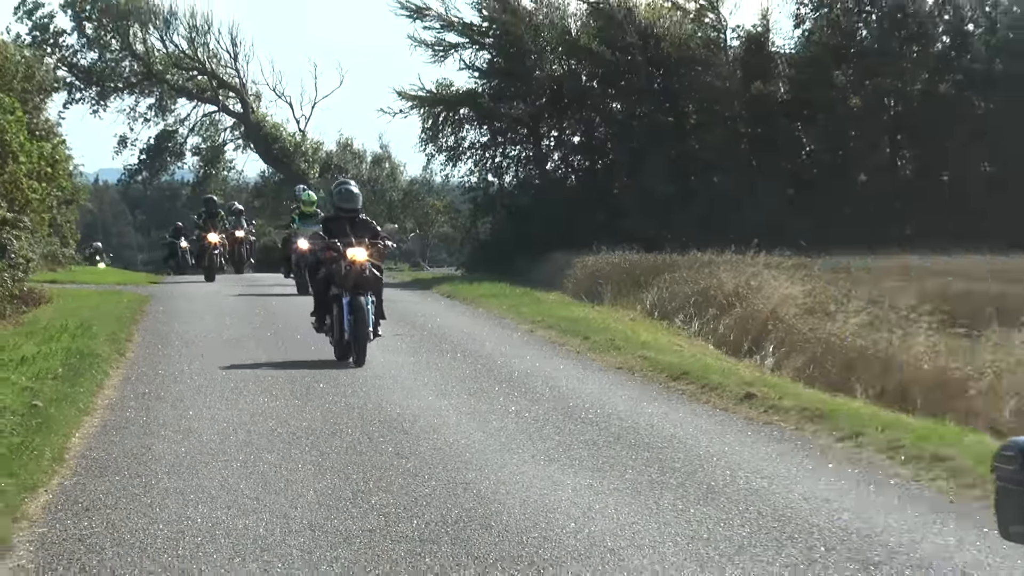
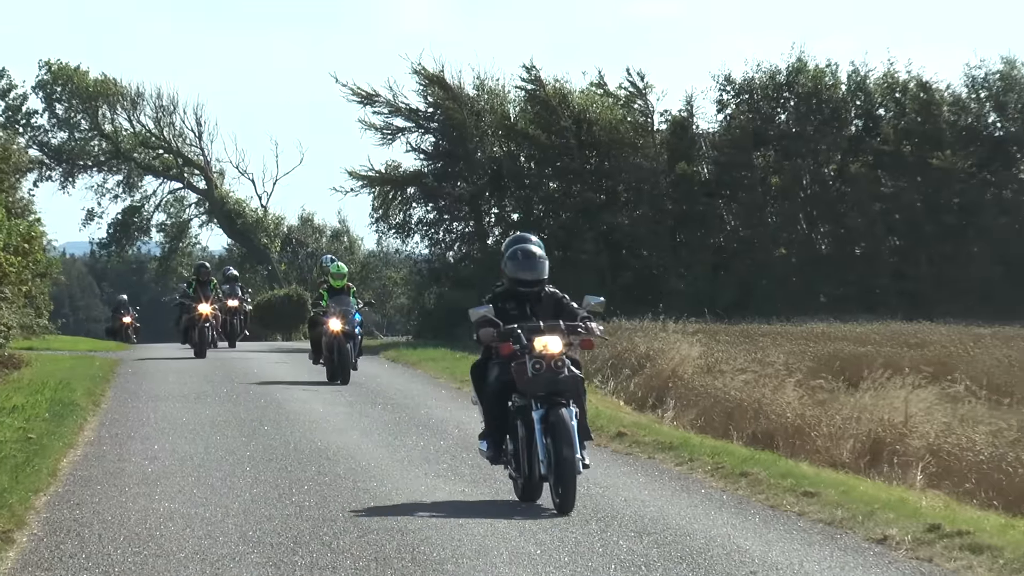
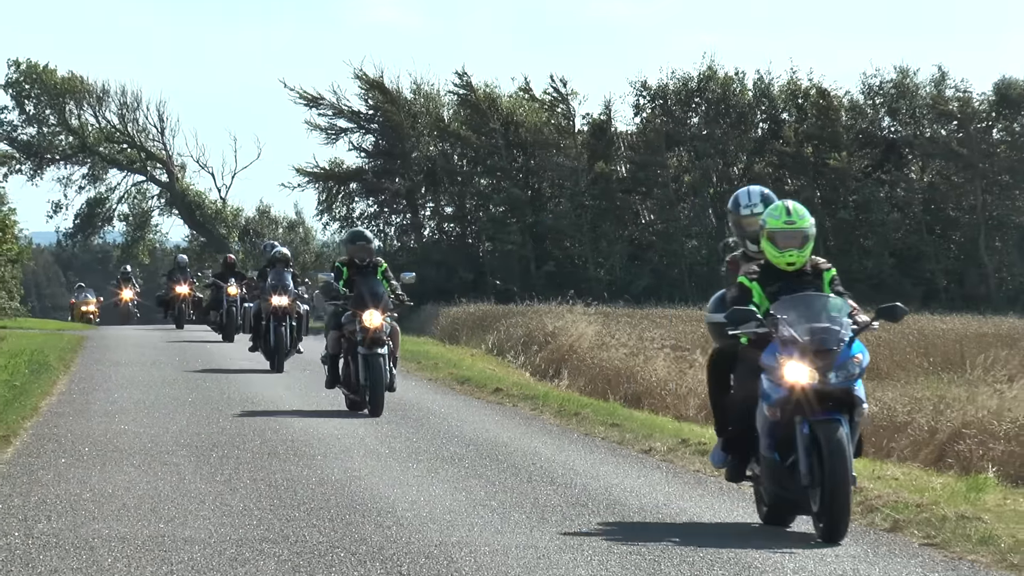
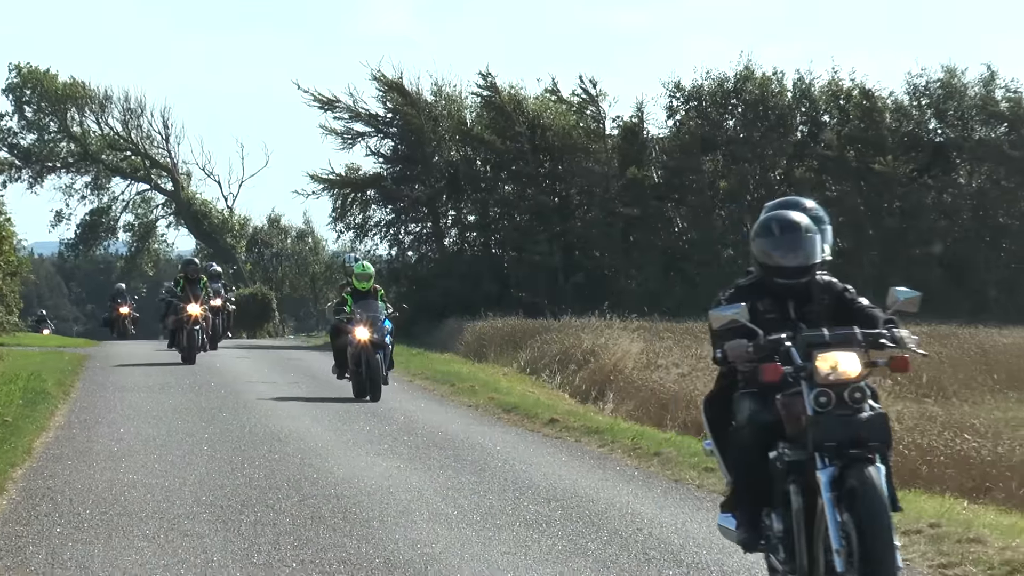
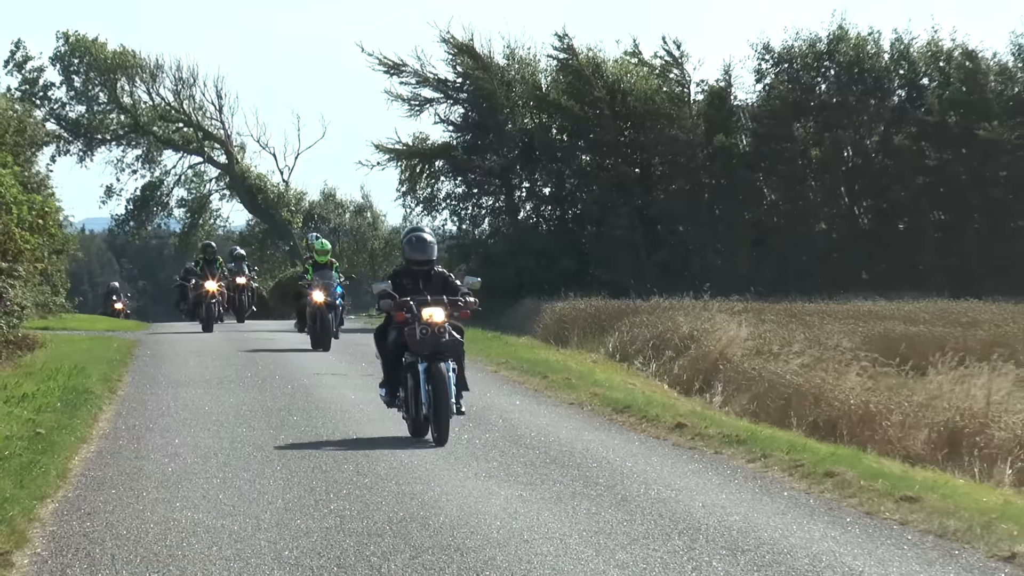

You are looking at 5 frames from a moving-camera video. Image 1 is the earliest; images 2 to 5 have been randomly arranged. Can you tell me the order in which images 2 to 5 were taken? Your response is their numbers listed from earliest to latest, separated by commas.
5, 2, 4, 3
